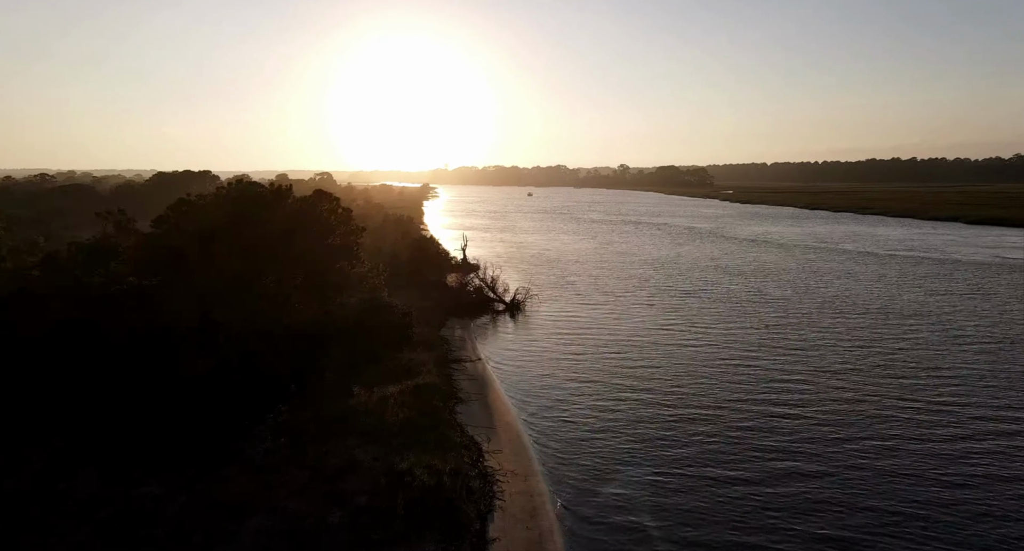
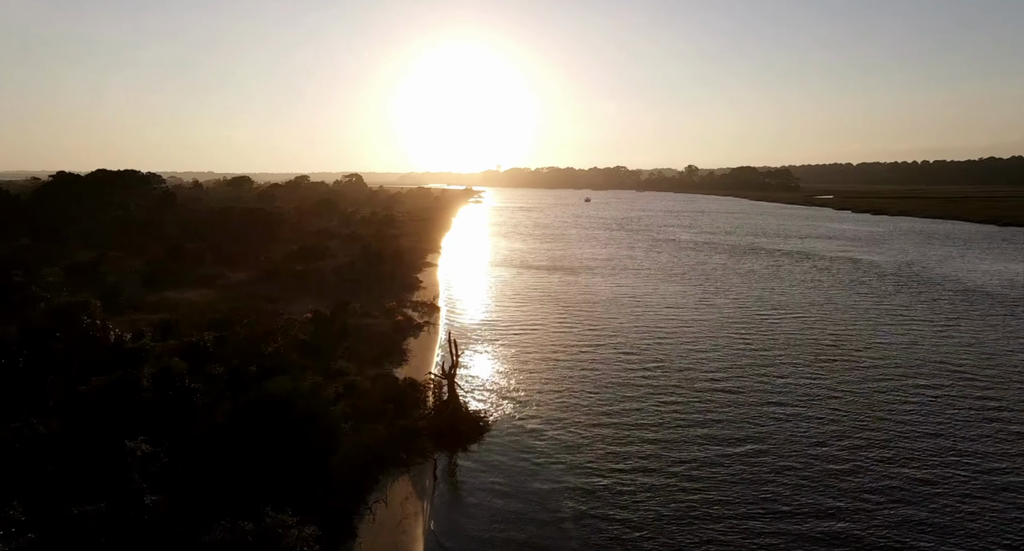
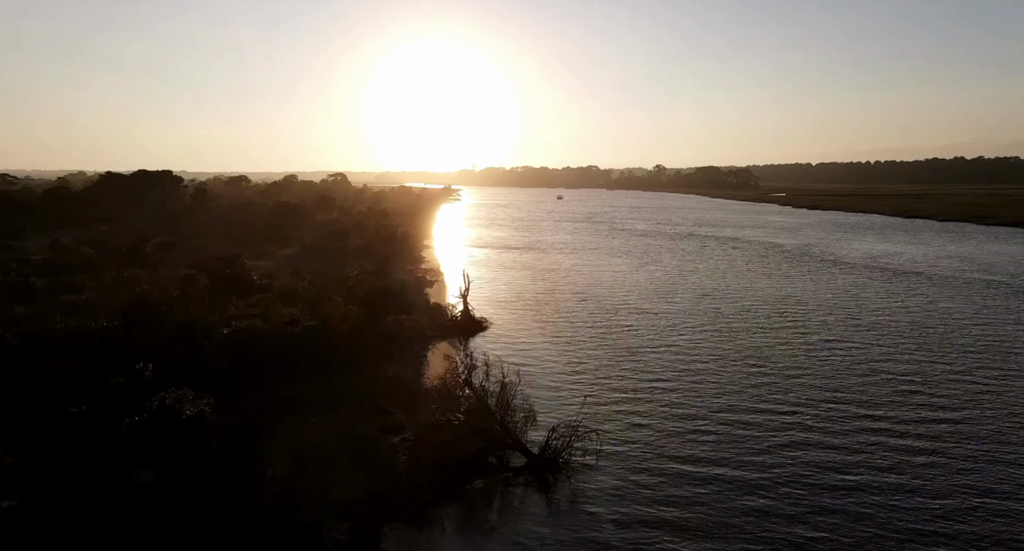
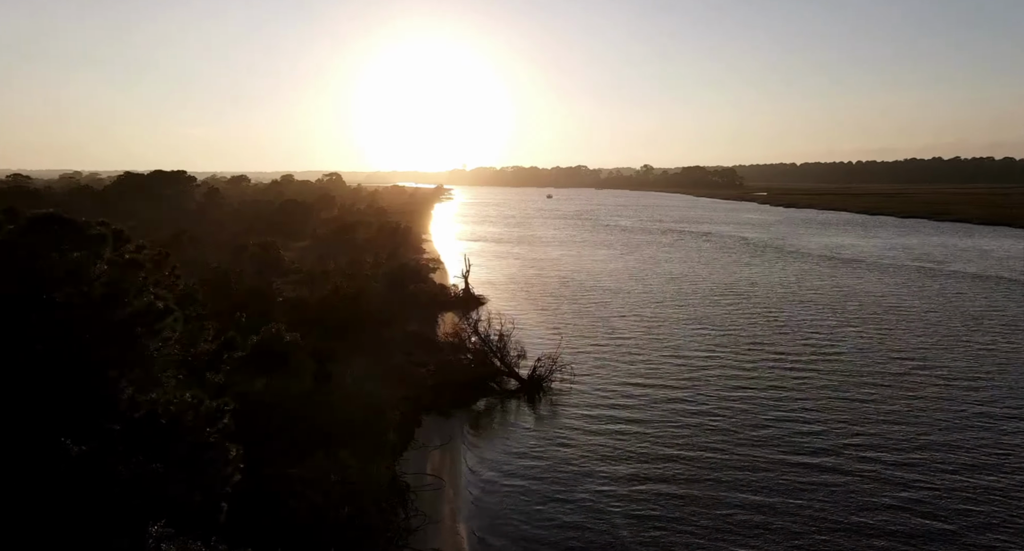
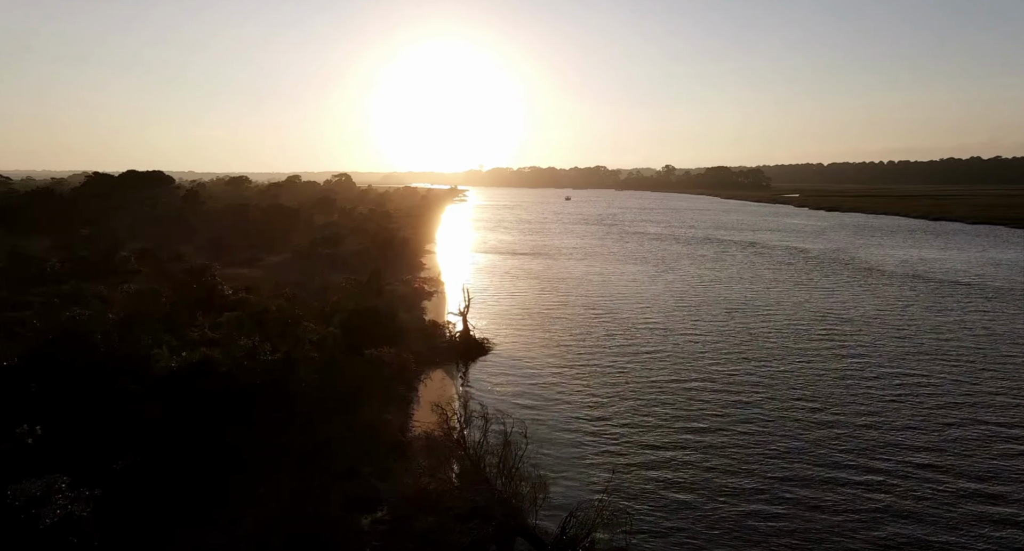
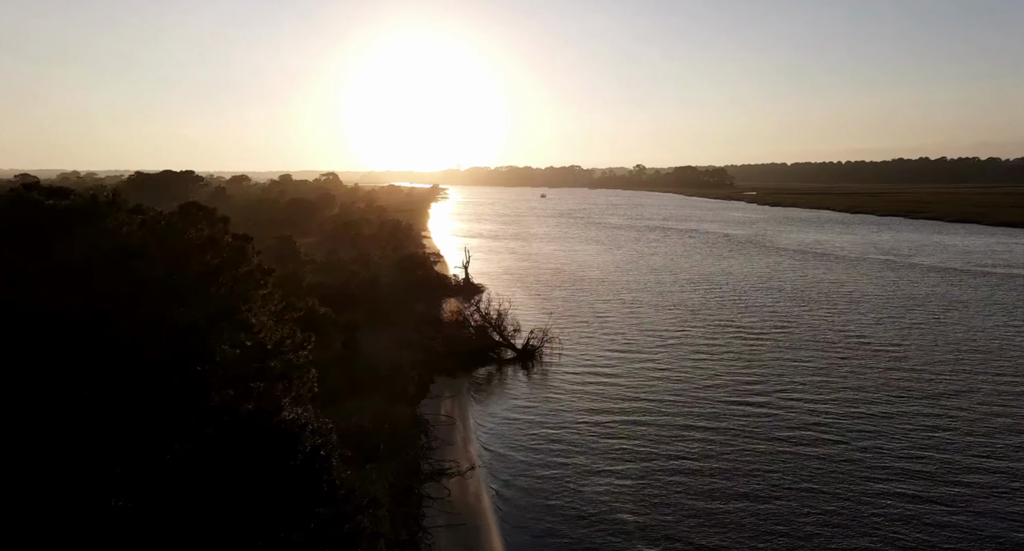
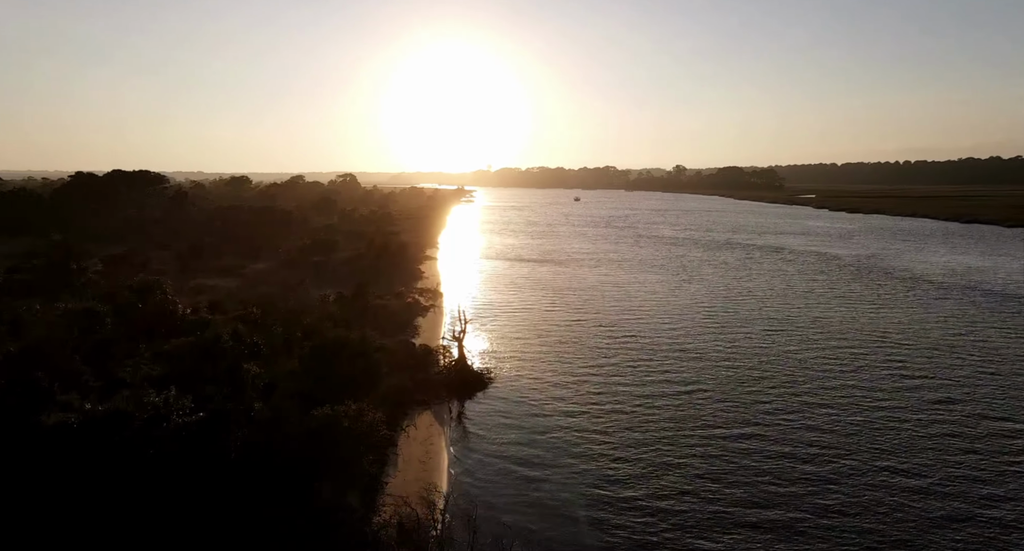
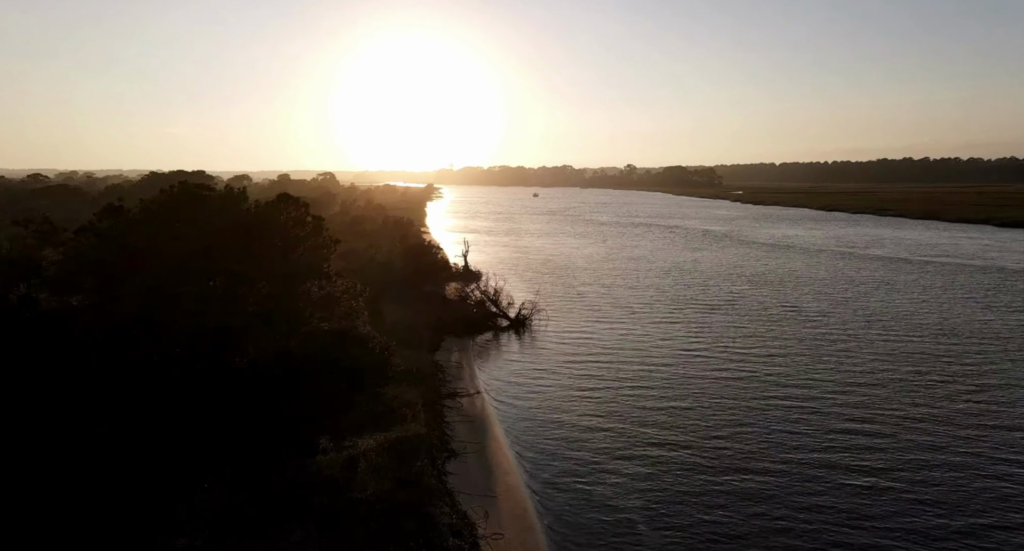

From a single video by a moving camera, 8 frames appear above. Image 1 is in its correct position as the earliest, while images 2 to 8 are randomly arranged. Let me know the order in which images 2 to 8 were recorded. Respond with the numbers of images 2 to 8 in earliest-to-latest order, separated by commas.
8, 6, 4, 3, 5, 7, 2
